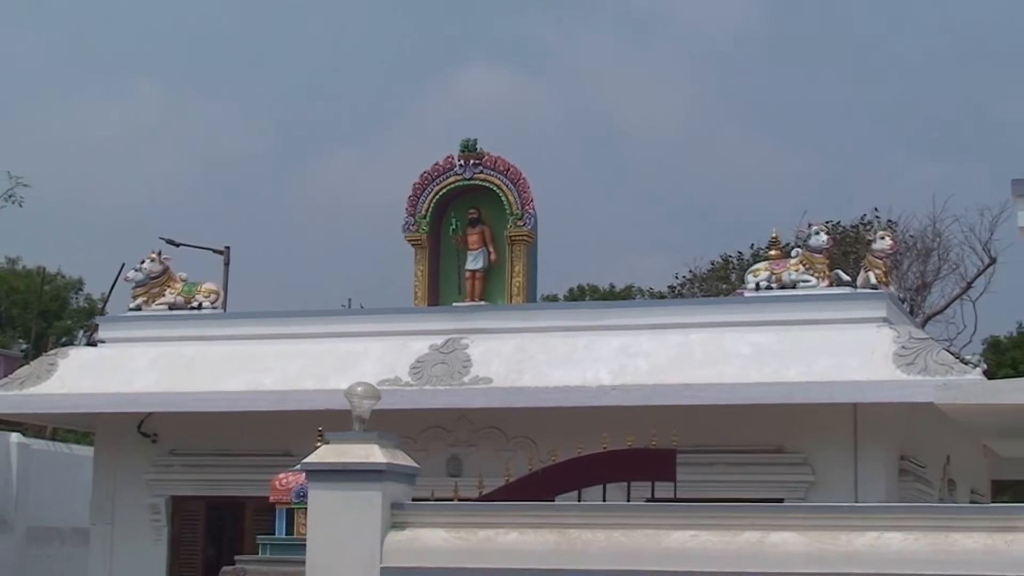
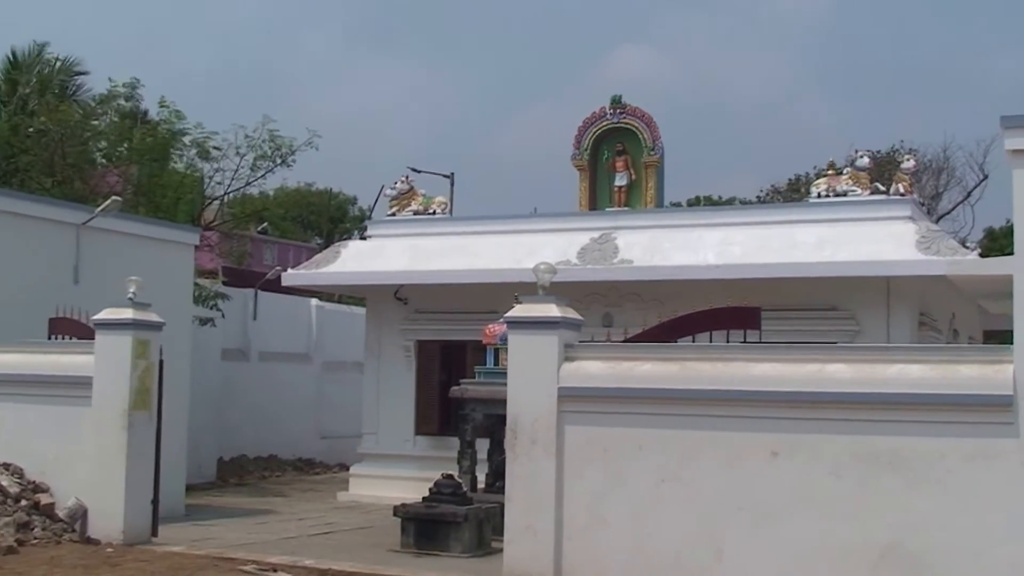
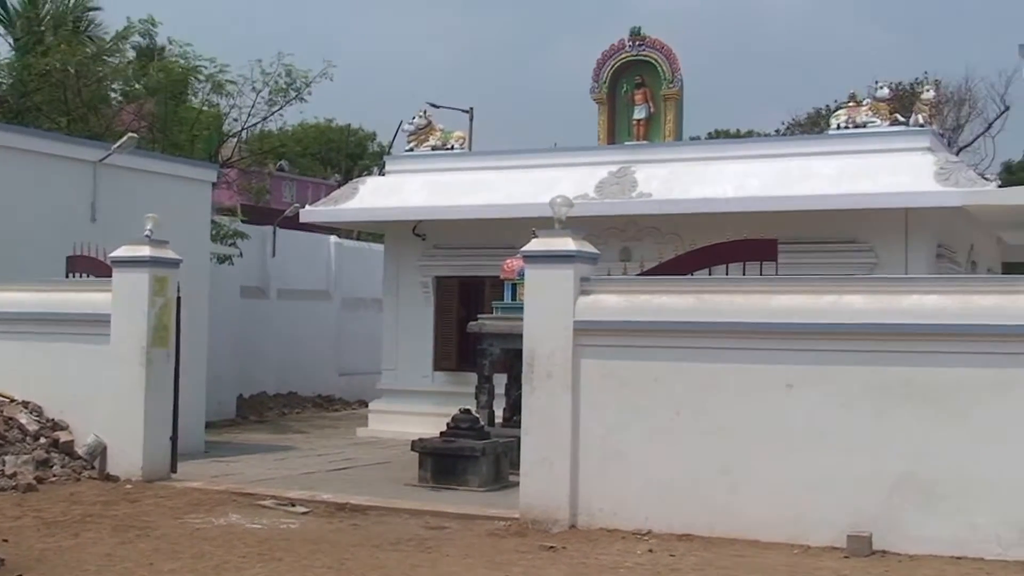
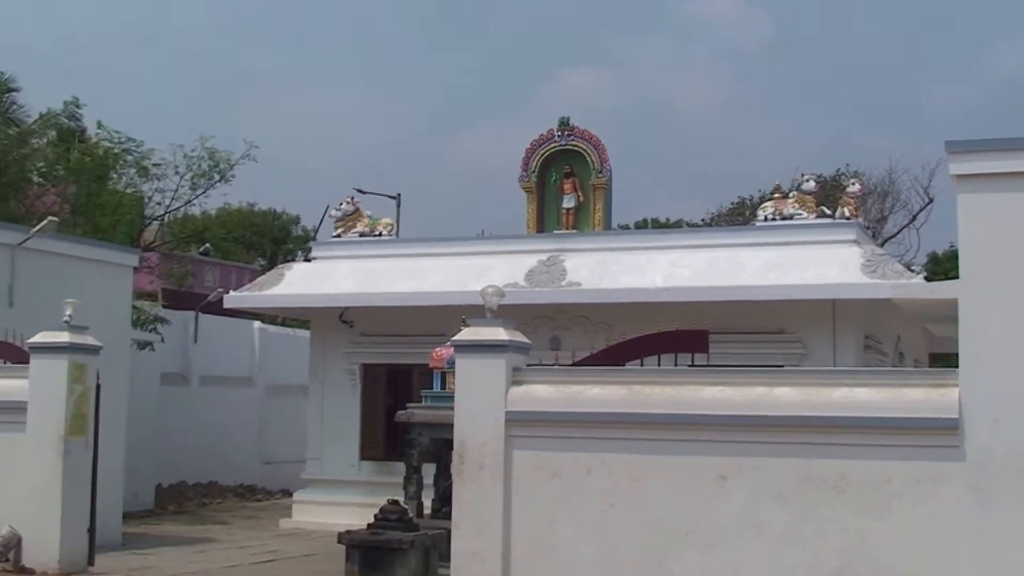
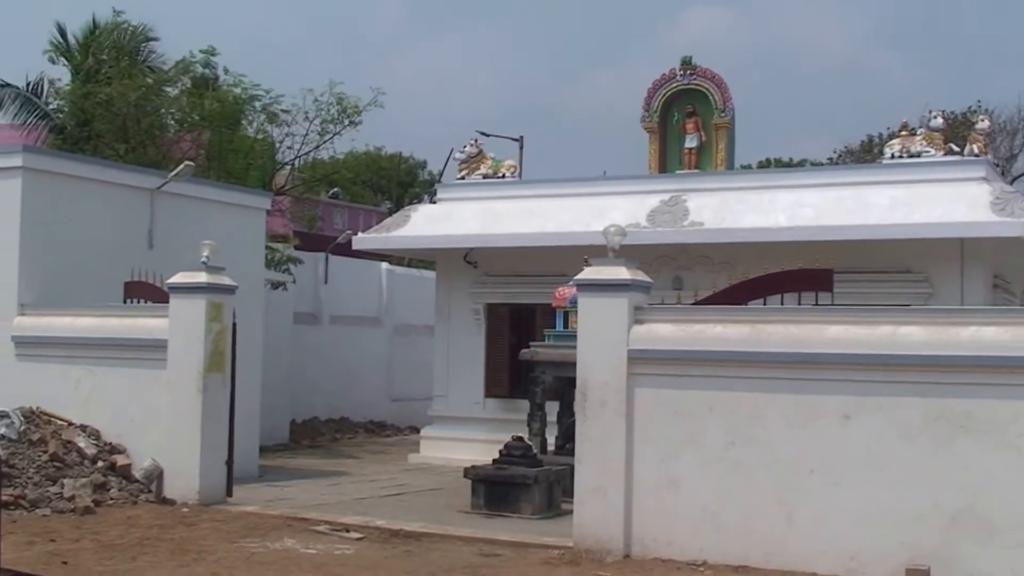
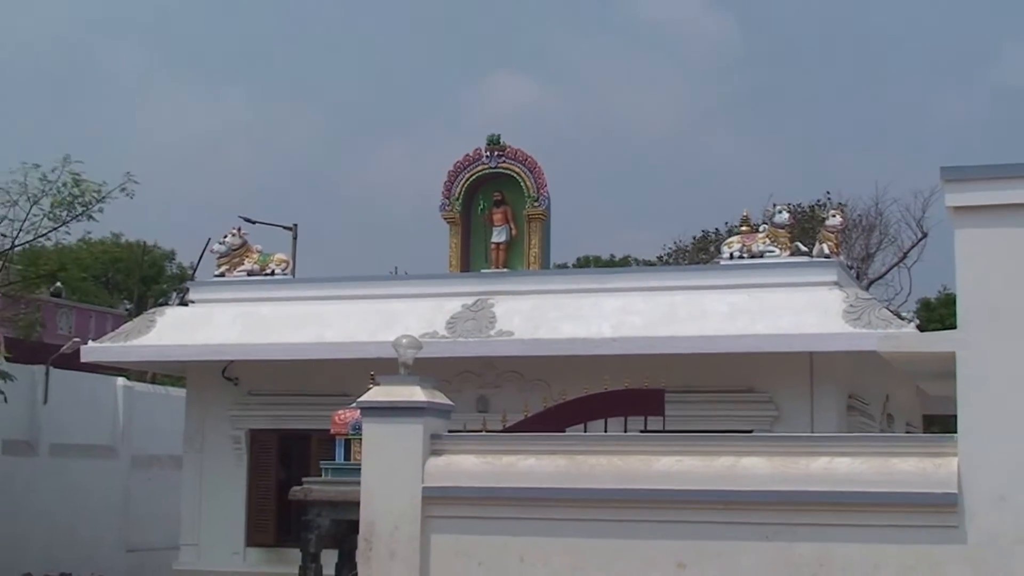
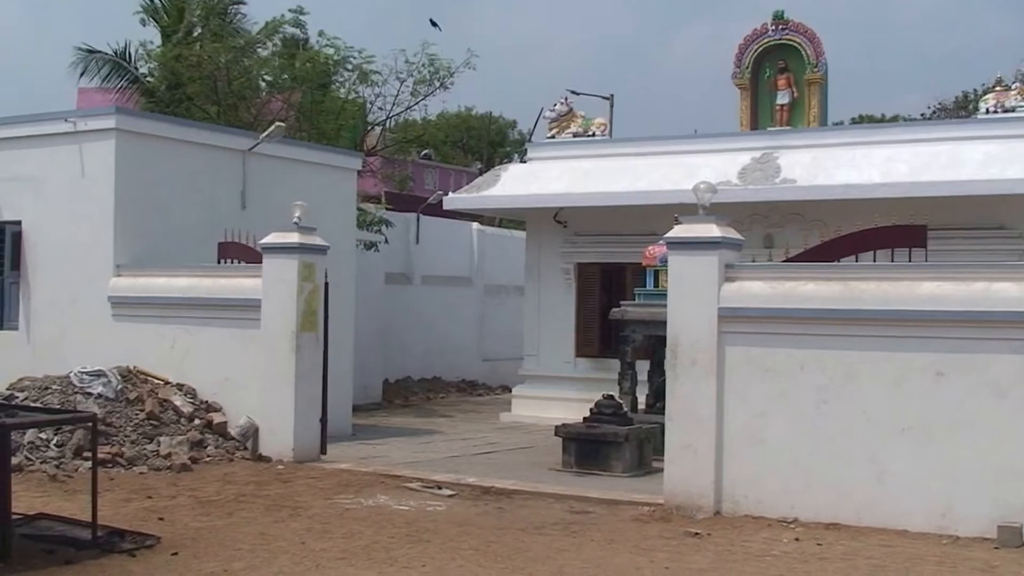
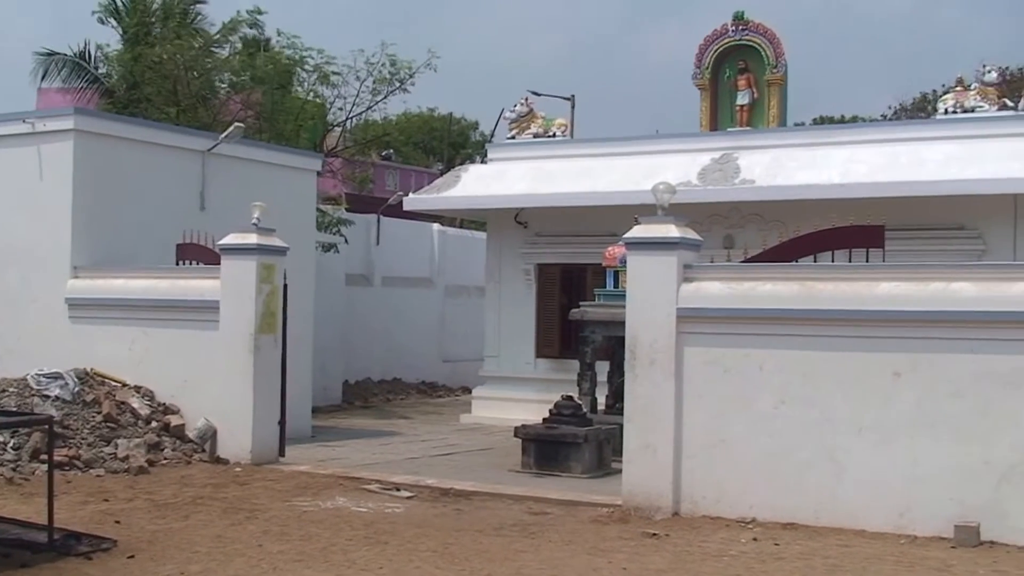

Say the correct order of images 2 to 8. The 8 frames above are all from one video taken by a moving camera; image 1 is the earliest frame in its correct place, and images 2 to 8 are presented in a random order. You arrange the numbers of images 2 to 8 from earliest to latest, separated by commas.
6, 4, 2, 5, 7, 8, 3
